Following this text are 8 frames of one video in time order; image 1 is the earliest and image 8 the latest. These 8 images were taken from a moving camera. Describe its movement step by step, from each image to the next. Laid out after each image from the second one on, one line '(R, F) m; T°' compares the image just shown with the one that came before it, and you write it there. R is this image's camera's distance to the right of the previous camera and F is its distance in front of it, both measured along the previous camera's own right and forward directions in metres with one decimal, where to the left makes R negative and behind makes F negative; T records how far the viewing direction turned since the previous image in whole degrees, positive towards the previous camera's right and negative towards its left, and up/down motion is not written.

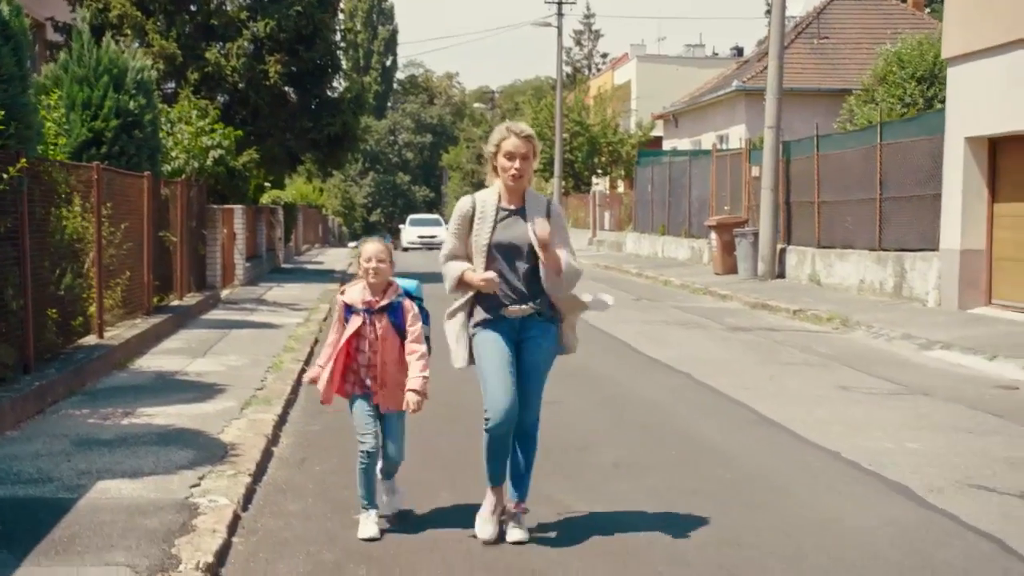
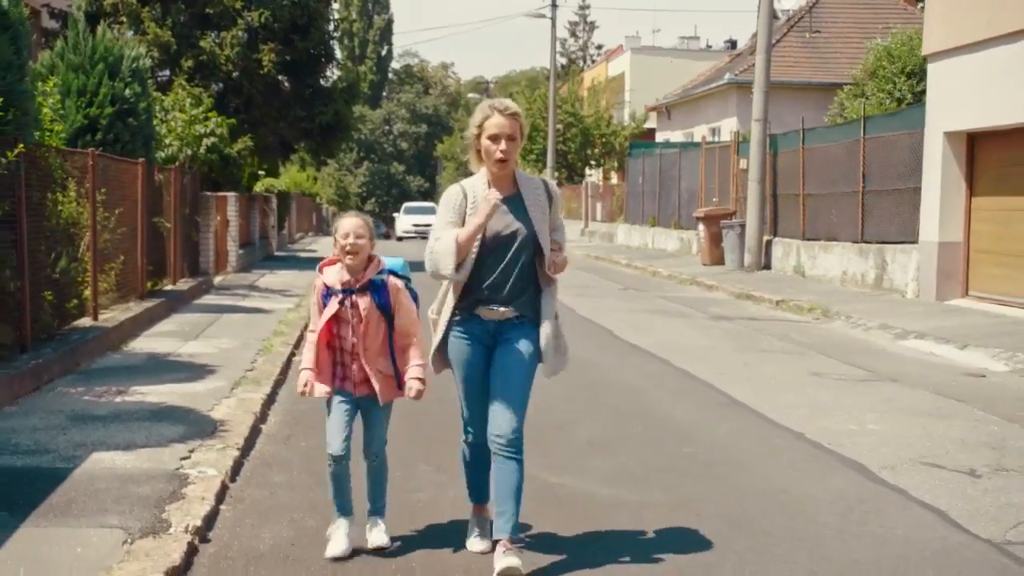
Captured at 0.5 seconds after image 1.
(+0.1, -0.3) m; 0°
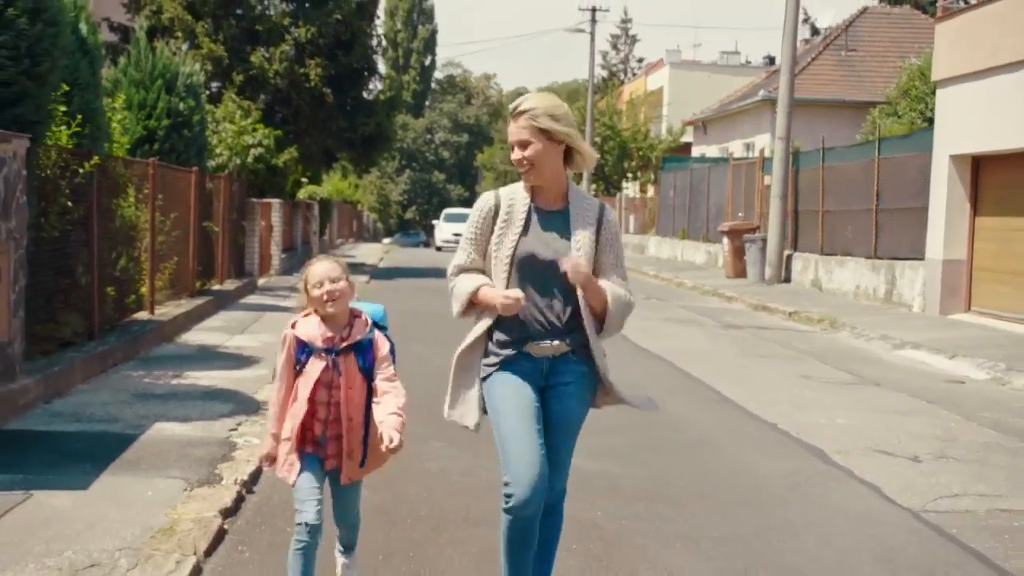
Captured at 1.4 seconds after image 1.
(+0.2, -1.1) m; -2°
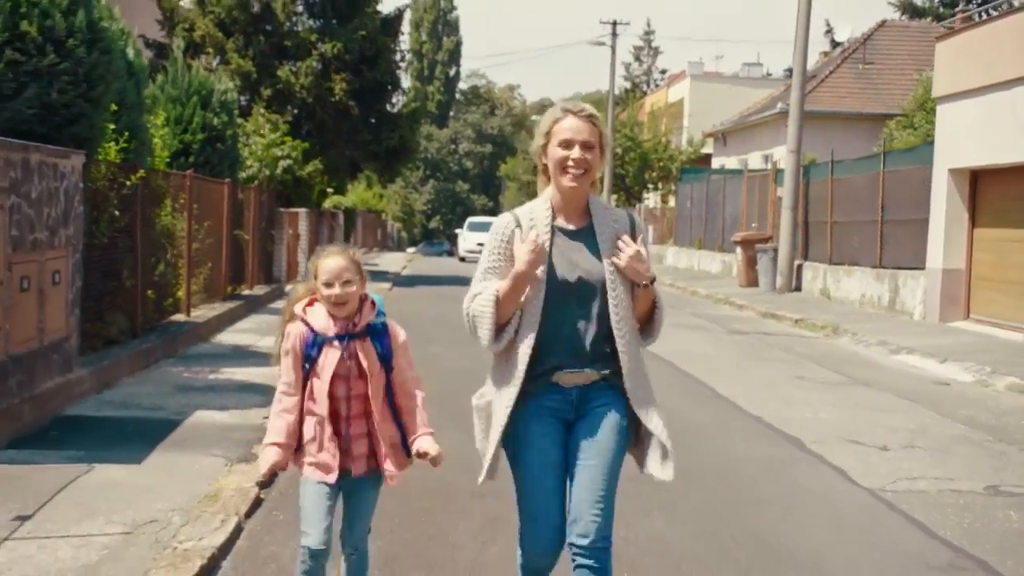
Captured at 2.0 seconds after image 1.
(+0.1, -0.9) m; -1°
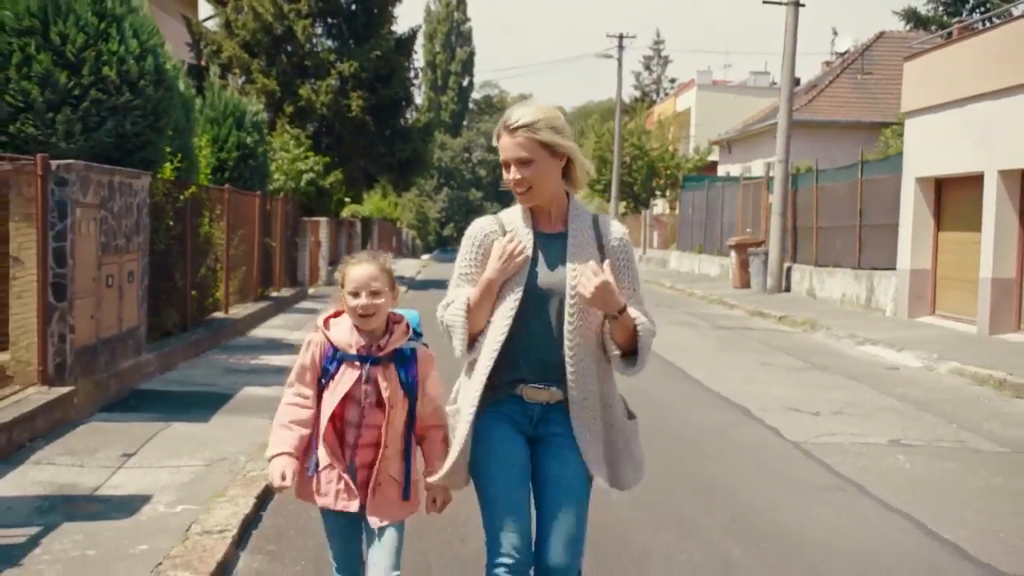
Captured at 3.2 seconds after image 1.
(+0.2, -1.9) m; -1°
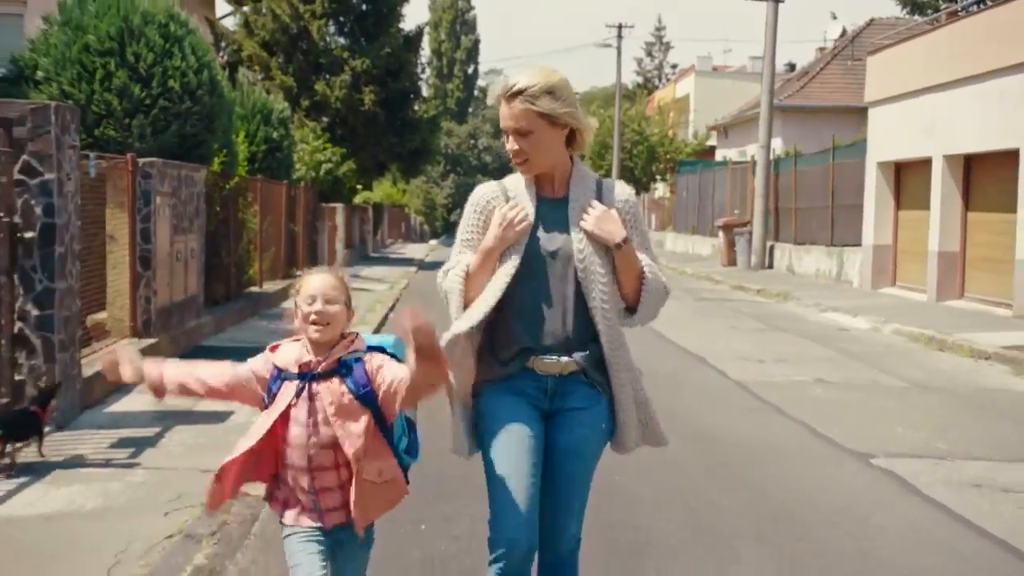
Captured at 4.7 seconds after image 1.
(+0.1, -2.3) m; 0°
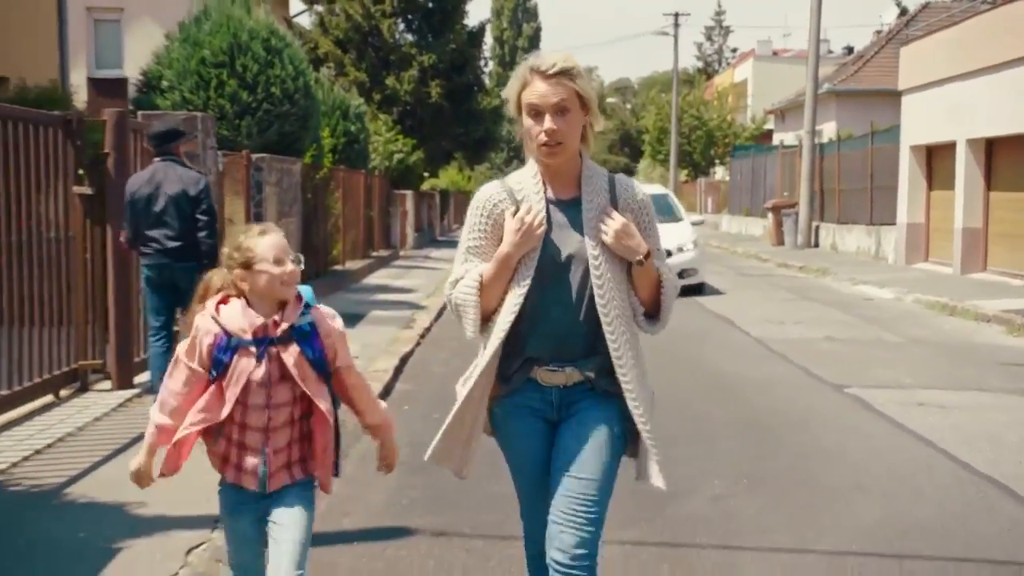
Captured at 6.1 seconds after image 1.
(+0.1, -2.1) m; -3°
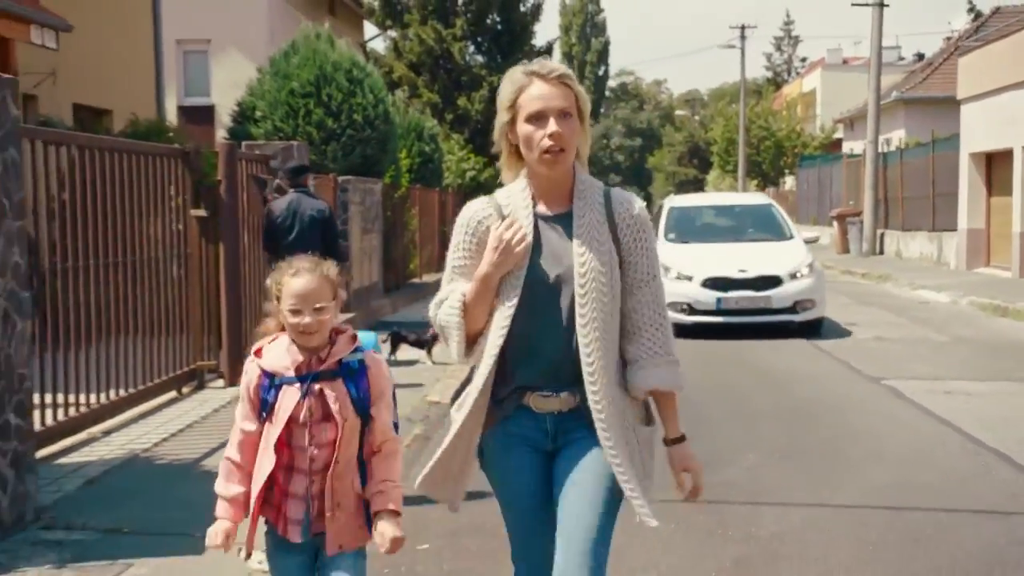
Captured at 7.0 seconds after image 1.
(+0.1, -1.1) m; -4°
